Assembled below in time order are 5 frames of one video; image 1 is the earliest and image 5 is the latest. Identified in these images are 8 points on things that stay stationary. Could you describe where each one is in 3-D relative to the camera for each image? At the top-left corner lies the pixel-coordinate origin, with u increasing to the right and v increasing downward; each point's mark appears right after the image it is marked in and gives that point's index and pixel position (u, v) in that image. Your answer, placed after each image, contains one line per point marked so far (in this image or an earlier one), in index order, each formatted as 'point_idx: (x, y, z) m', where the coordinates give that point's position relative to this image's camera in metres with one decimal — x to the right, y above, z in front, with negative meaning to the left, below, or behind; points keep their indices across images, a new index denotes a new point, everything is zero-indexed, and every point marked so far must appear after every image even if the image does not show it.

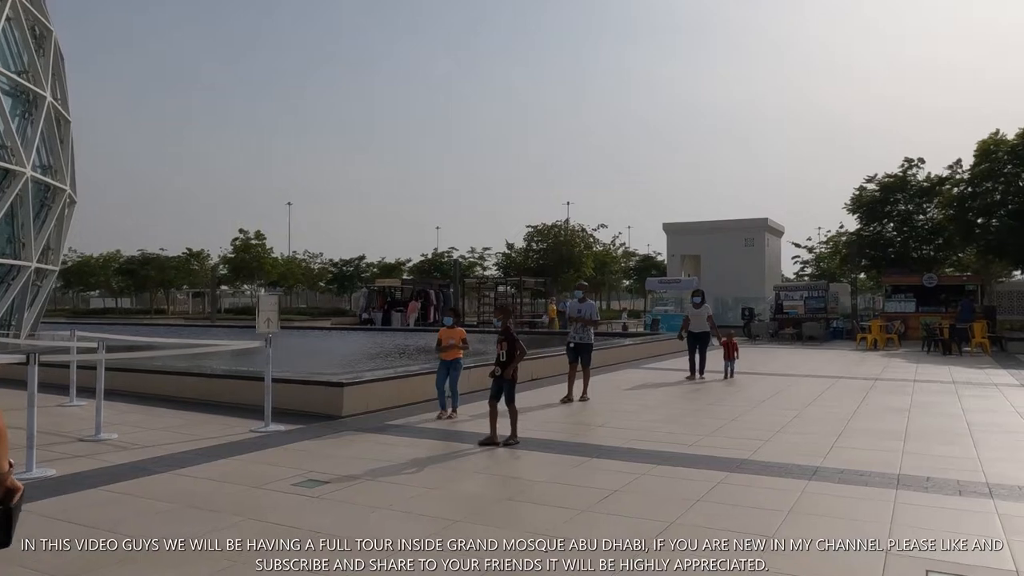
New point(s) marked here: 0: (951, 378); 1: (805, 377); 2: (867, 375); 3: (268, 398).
0: (+8.2, -1.7, +14.2) m
1: (+5.4, -1.7, +14.6) m
2: (+7.0, -1.7, +15.3) m
3: (-2.7, -1.2, +8.3) m
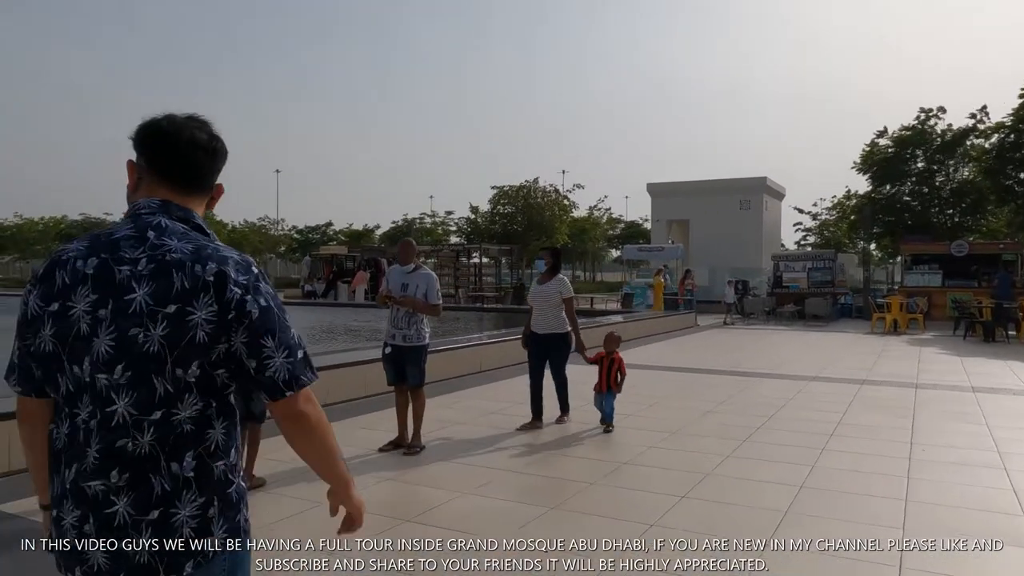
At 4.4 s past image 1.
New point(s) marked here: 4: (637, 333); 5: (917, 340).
0: (+6.6, -1.2, +9.9) m
1: (+3.8, -1.2, +10.2) m
2: (+5.4, -1.2, +11.0) m
3: (-4.3, -0.9, +4.0) m
4: (+2.8, -1.0, +16.9) m
5: (+8.9, -1.2, +16.7) m
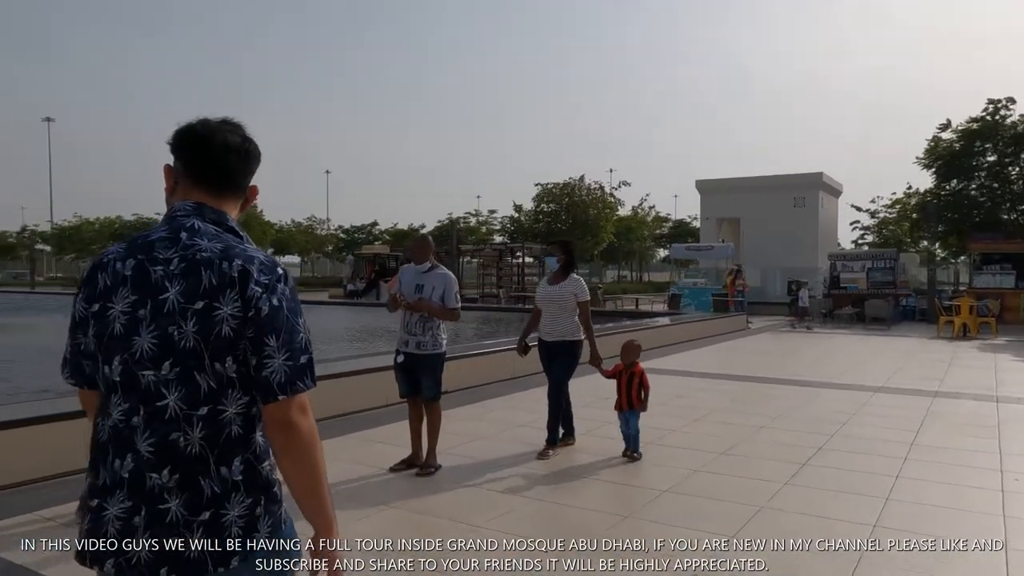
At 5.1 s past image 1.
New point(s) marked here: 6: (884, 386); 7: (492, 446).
0: (+7.0, -1.2, +8.8) m
1: (+4.3, -1.2, +9.3) m
2: (+5.9, -1.3, +10.0) m
3: (-4.2, -0.9, +3.6) m
4: (+3.7, -1.0, +16.1) m
5: (+9.7, -1.2, +15.5) m
6: (+4.6, -1.2, +9.2) m
7: (-0.2, -1.3, +6.2) m
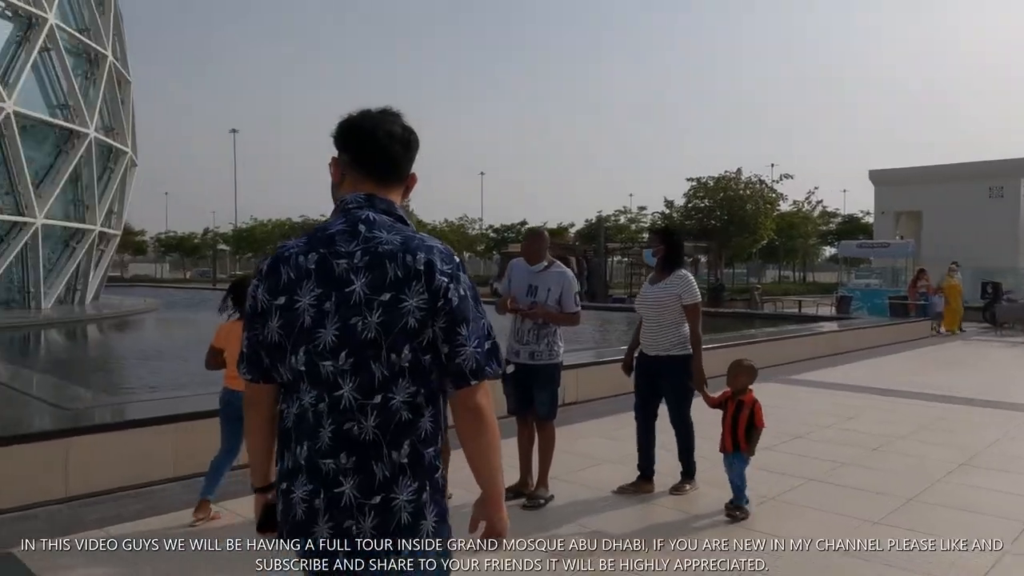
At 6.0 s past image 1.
0: (+8.3, -1.3, +6.5) m
1: (+5.7, -1.3, +7.5) m
2: (+7.5, -1.3, +7.8) m
3: (-3.7, -0.9, +3.6) m
4: (+6.5, -1.0, +14.2) m
5: (+12.3, -1.3, +12.5) m
6: (+6.0, -1.3, +7.3) m
7: (+0.8, -1.3, +5.3) m
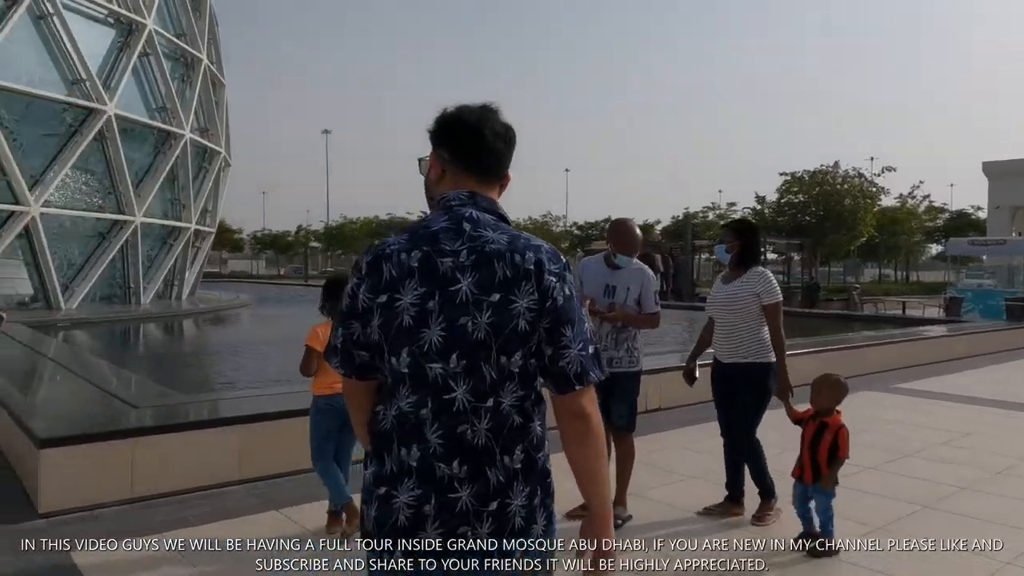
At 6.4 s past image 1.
0: (+8.9, -1.4, +5.2) m
1: (+6.4, -1.3, +6.6) m
2: (+8.2, -1.3, +6.6) m
3: (-3.4, -0.9, +3.6) m
4: (+7.9, -1.0, +13.1) m
5: (+13.5, -1.3, +10.8) m
6: (+6.7, -1.3, +6.3) m
7: (+1.3, -1.3, +4.9) m
